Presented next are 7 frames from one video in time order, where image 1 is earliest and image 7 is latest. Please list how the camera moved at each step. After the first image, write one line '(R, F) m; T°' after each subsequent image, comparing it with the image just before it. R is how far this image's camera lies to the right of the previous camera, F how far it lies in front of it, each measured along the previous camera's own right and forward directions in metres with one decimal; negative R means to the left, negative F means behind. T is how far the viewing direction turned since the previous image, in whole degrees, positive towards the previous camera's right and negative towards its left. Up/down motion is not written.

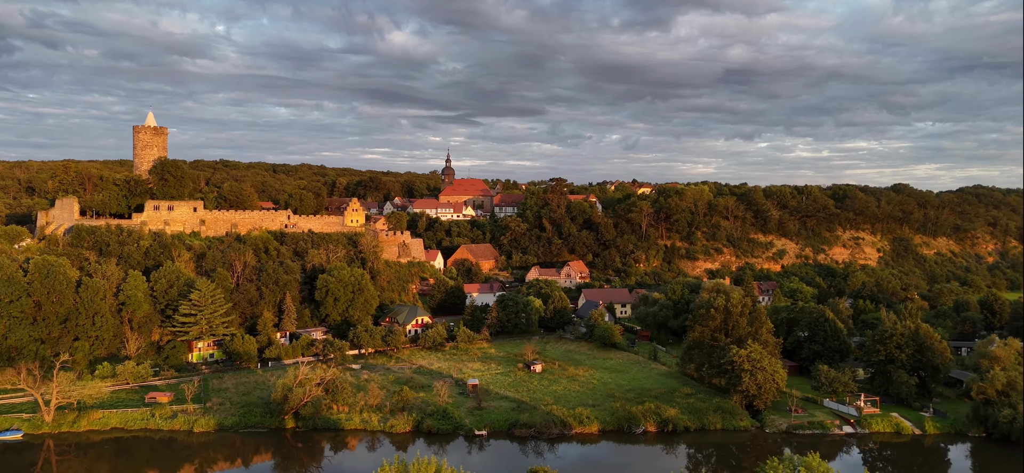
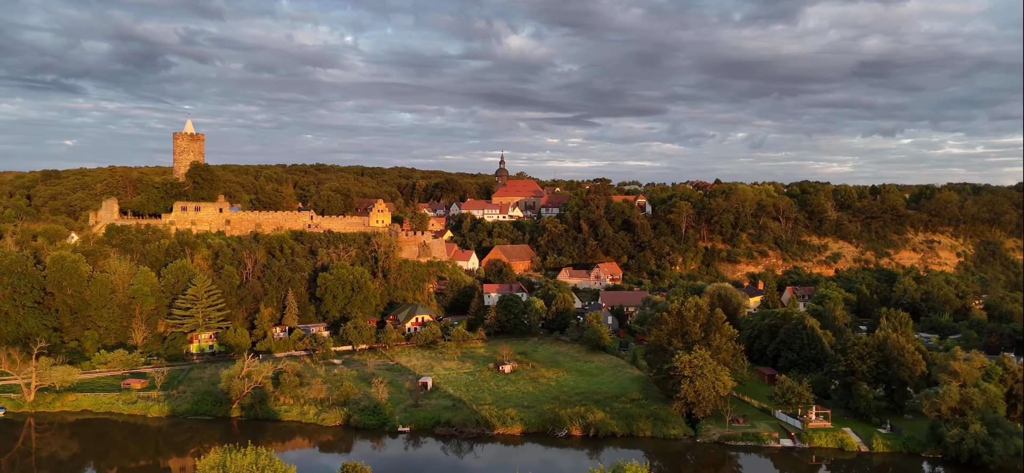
(+5.1, +0.4) m; -9°
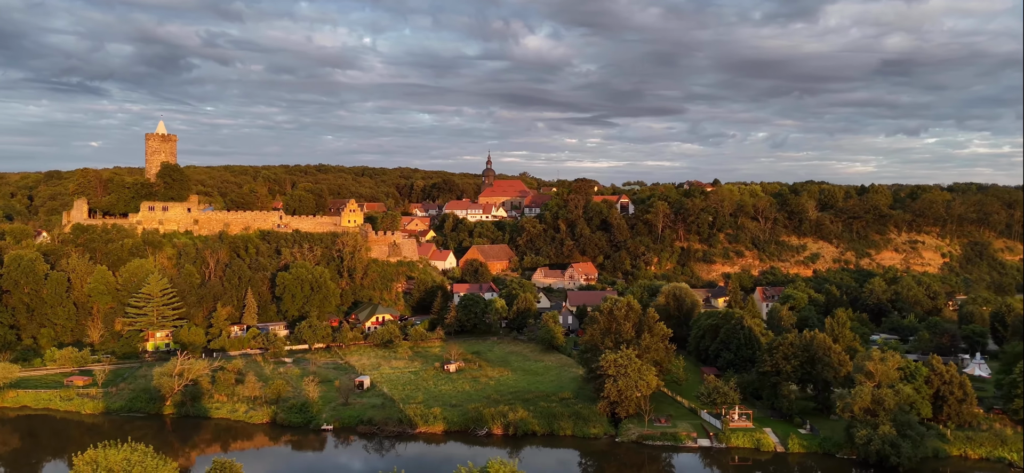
(+2.5, 0.0) m; -1°
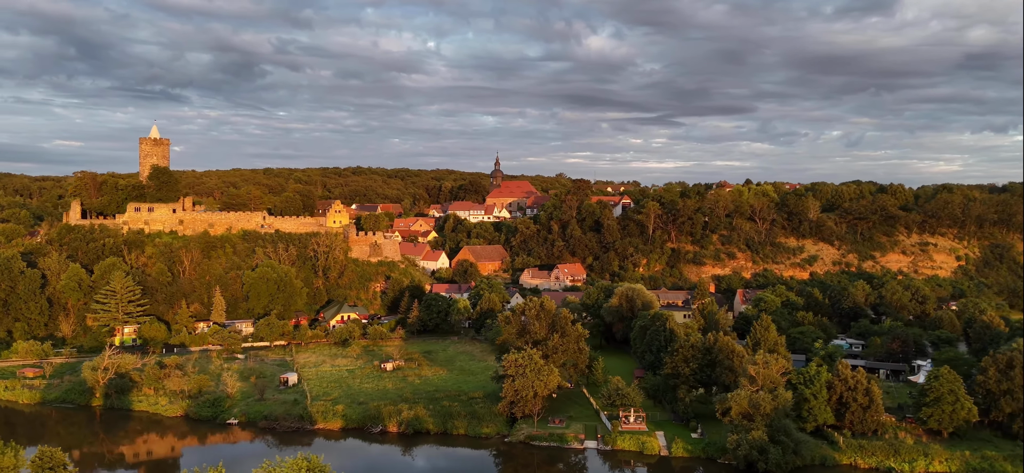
(+4.4, +0.1) m; -4°
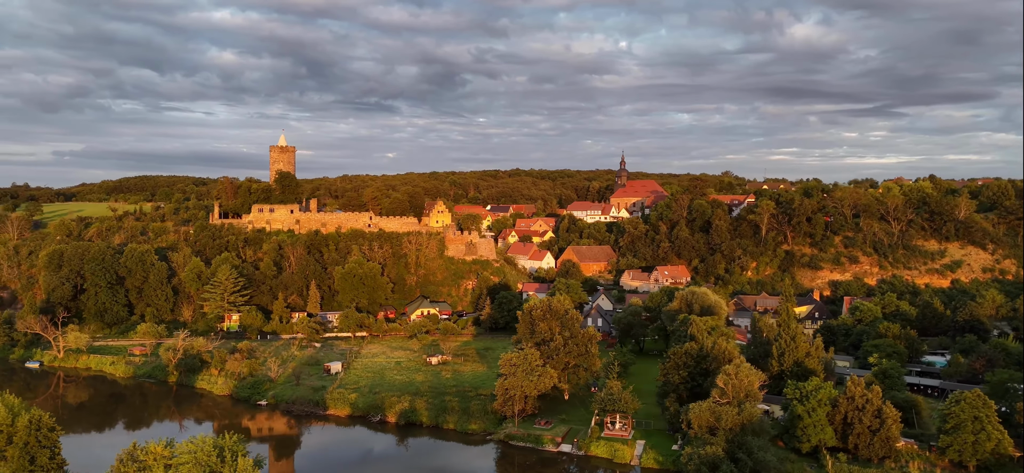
(+5.2, +0.5) m; -14°
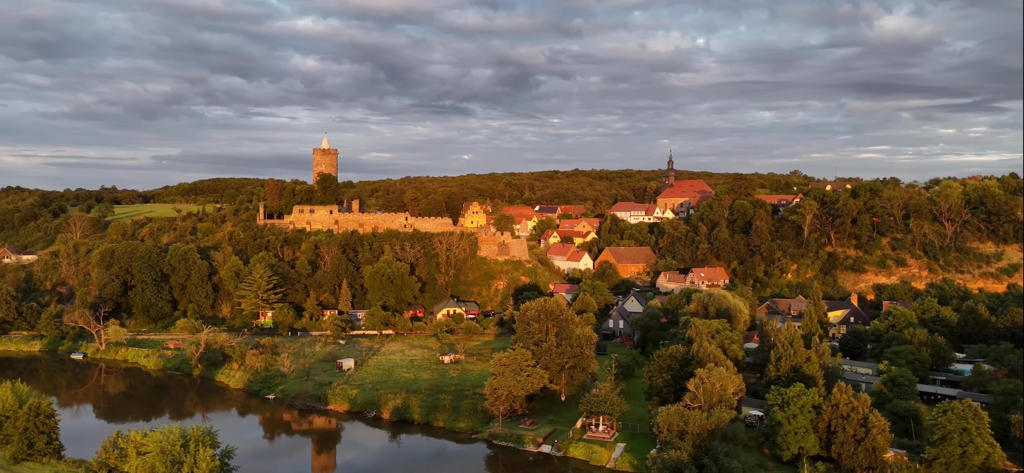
(+2.3, 0.0) m; -6°
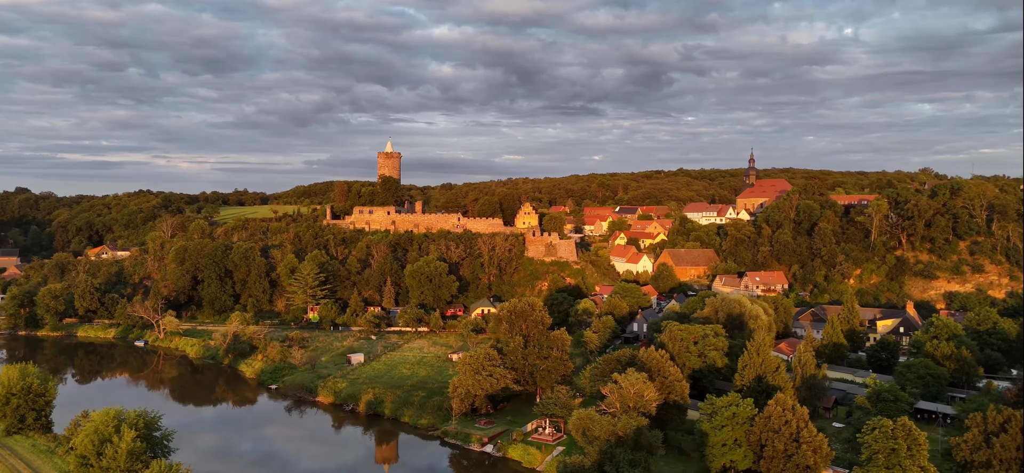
(+4.5, +0.1) m; -10°
